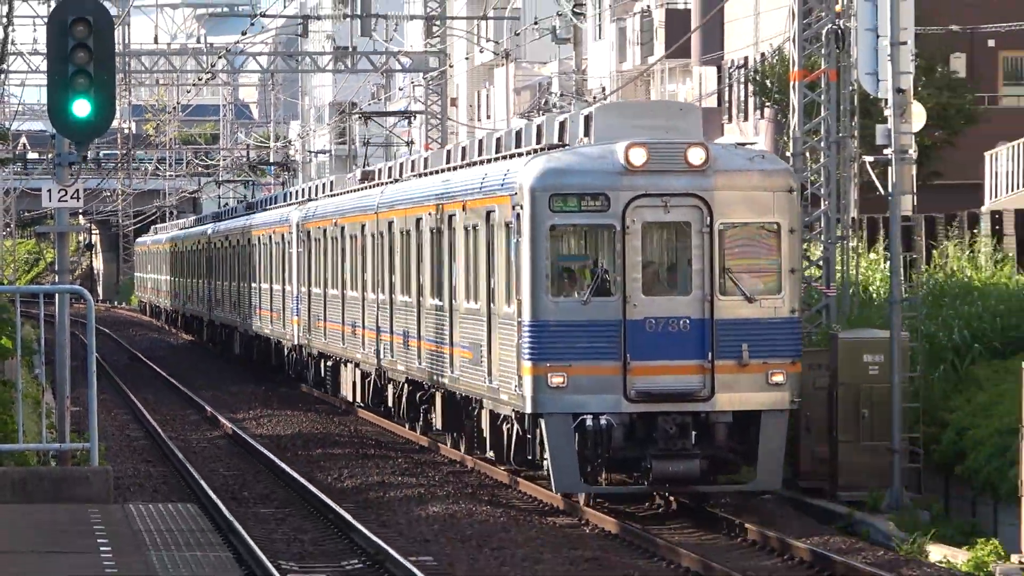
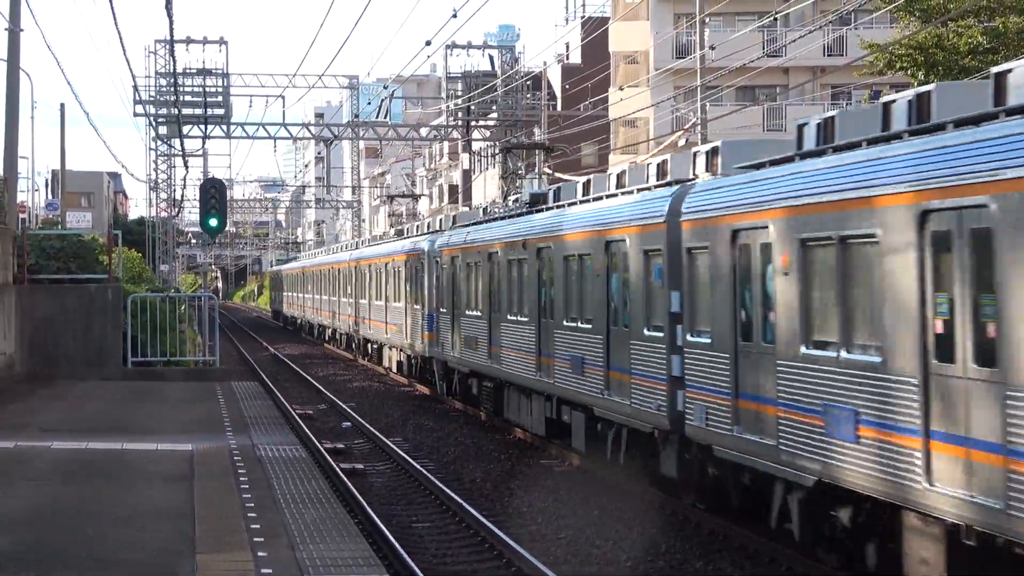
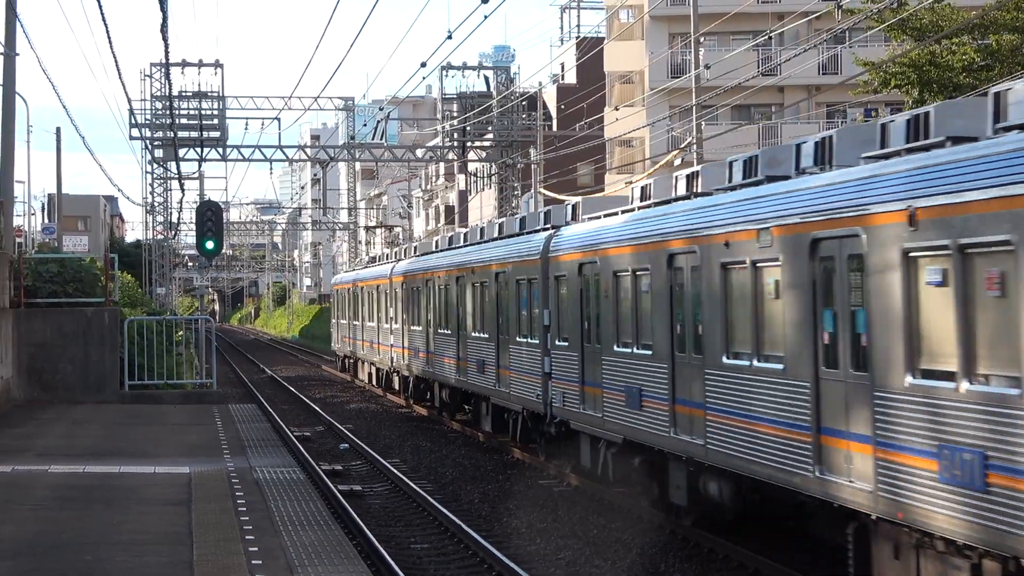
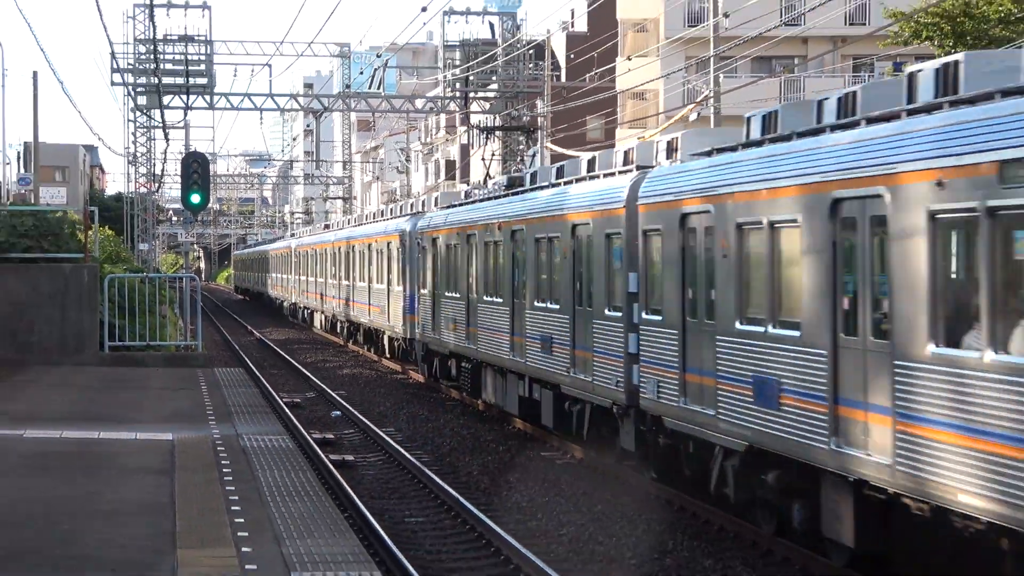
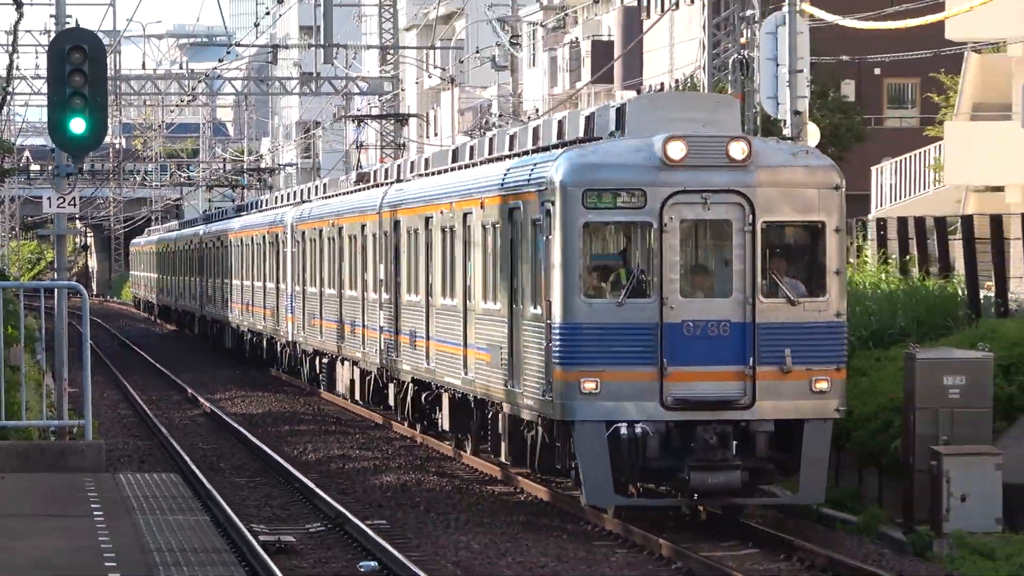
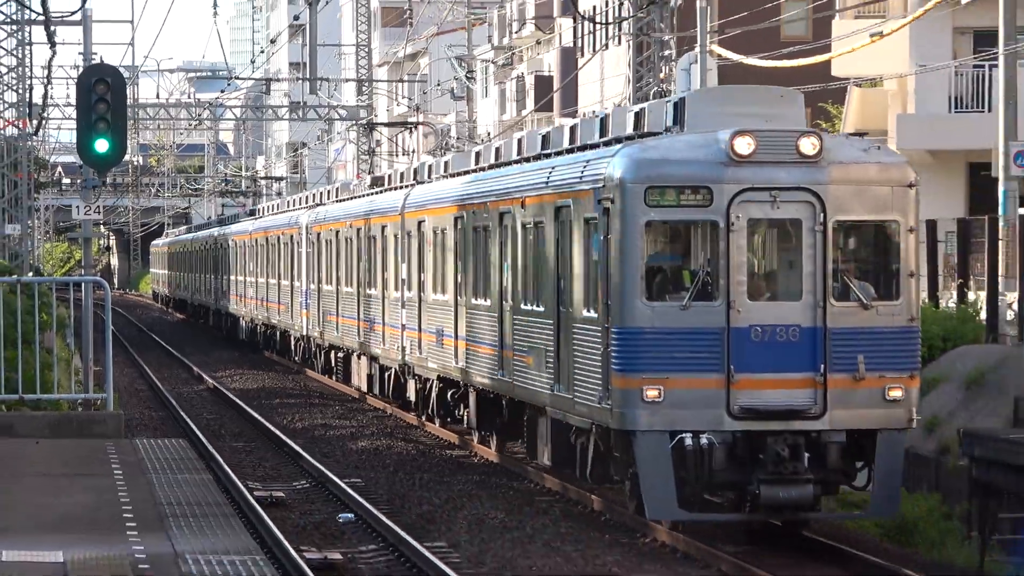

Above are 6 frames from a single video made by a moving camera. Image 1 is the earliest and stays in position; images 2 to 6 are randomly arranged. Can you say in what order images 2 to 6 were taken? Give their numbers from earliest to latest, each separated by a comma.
5, 6, 4, 2, 3
